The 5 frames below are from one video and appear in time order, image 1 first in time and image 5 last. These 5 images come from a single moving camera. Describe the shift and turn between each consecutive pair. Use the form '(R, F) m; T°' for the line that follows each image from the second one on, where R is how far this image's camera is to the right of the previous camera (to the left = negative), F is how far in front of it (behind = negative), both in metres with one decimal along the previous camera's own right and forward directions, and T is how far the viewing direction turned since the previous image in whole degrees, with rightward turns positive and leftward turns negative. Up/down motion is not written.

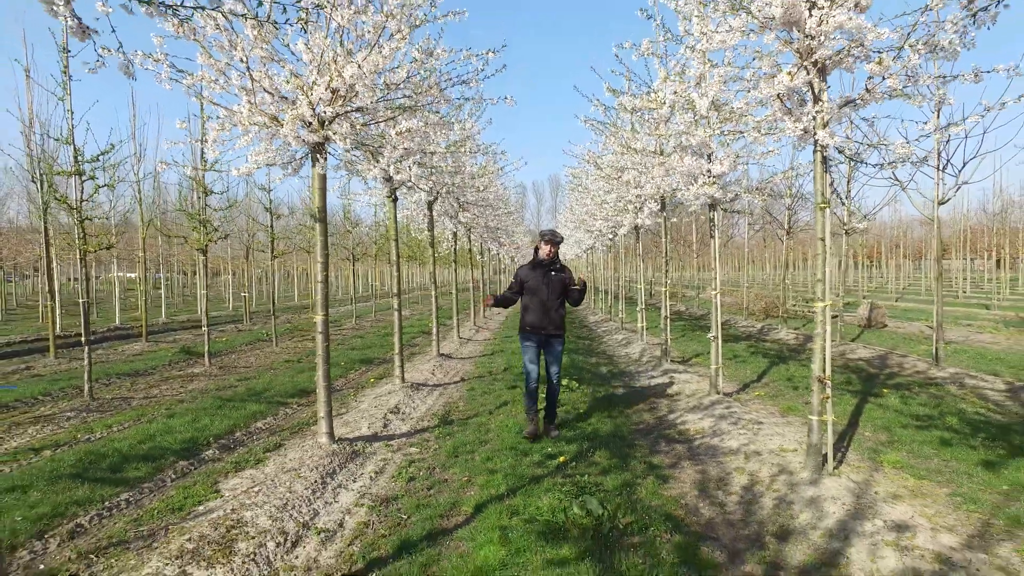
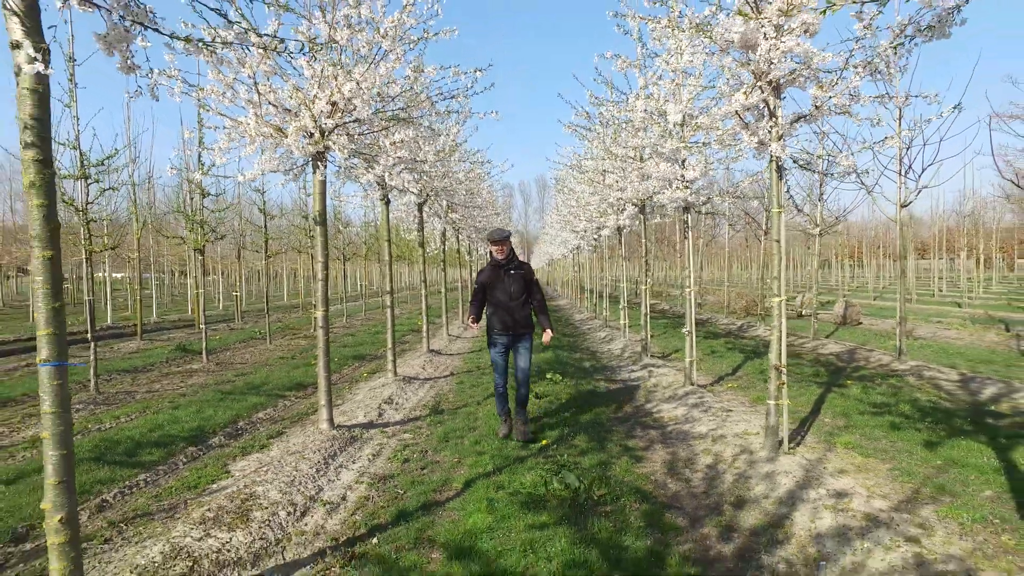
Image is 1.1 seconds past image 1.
(0.0, -0.5) m; +1°
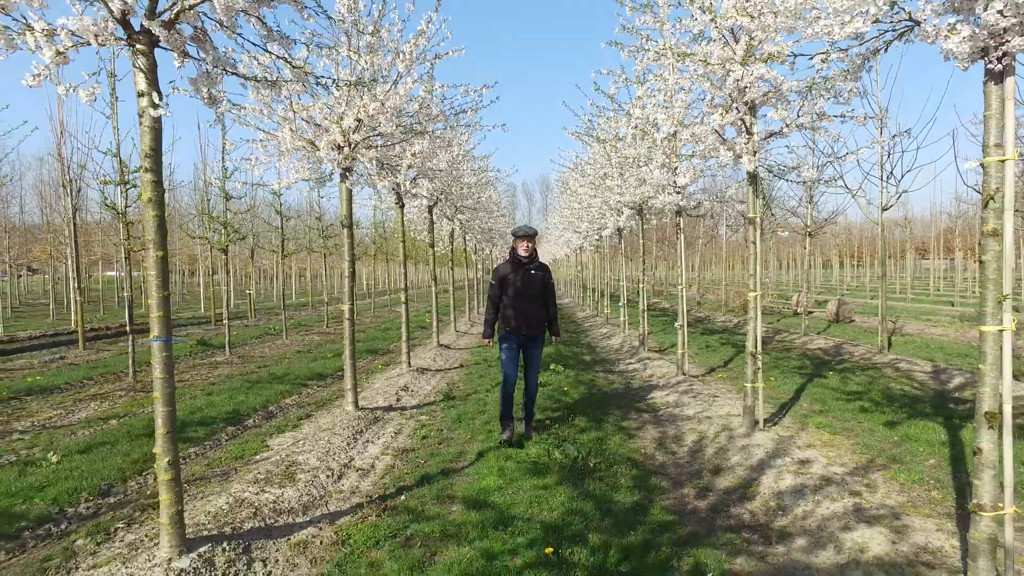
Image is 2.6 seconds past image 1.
(0.0, -0.8) m; 0°
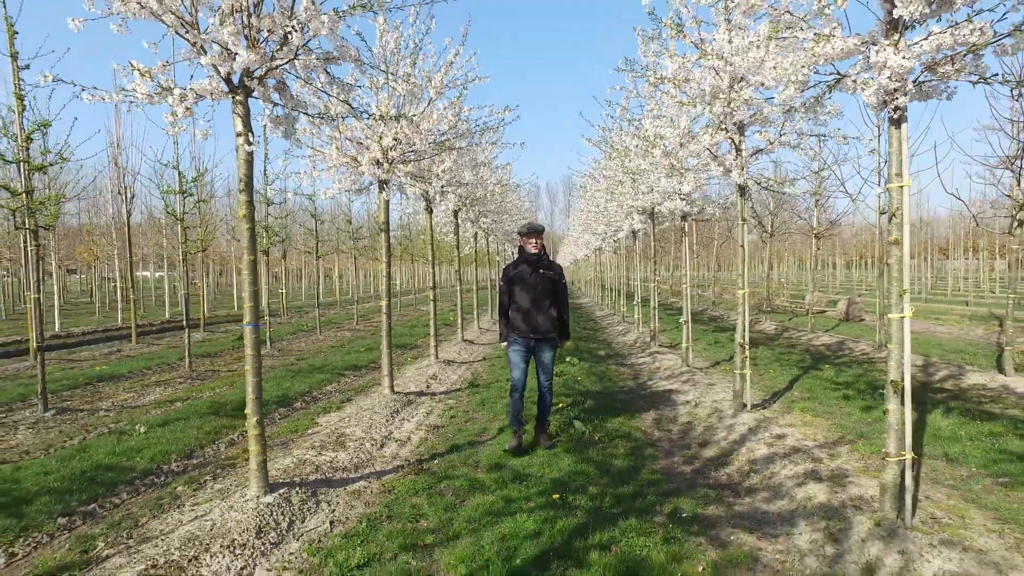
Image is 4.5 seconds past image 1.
(+0.1, -0.9) m; -2°
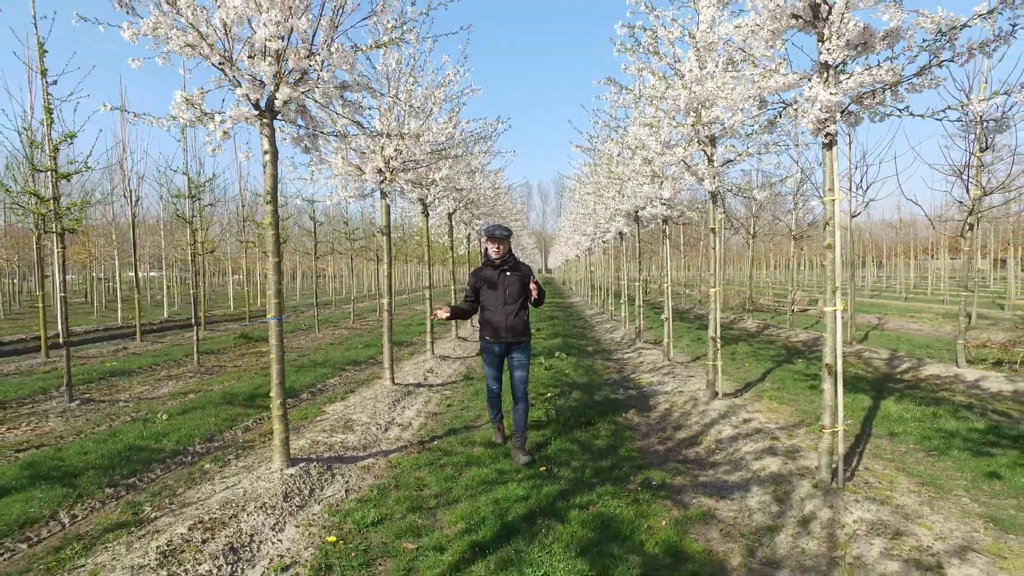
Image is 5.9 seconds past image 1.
(0.0, -0.7) m; +1°
